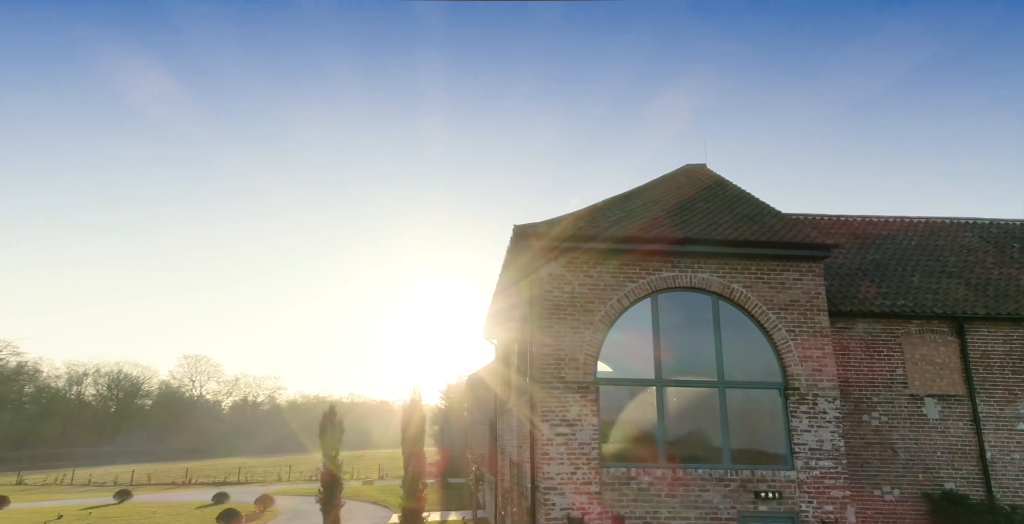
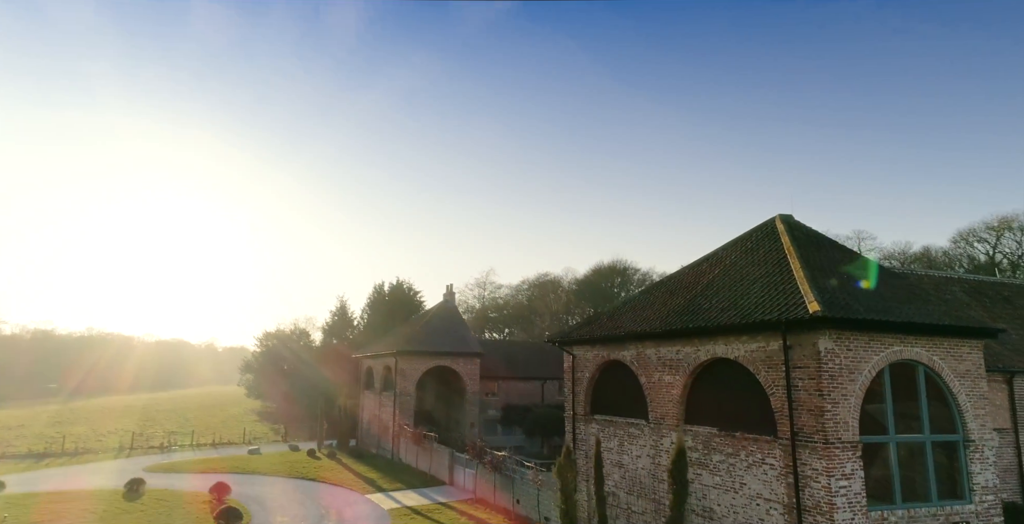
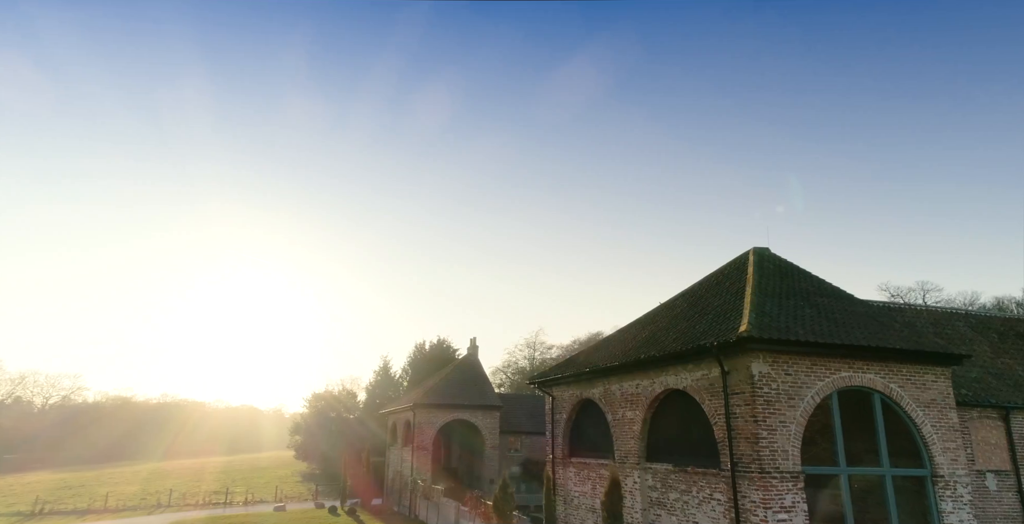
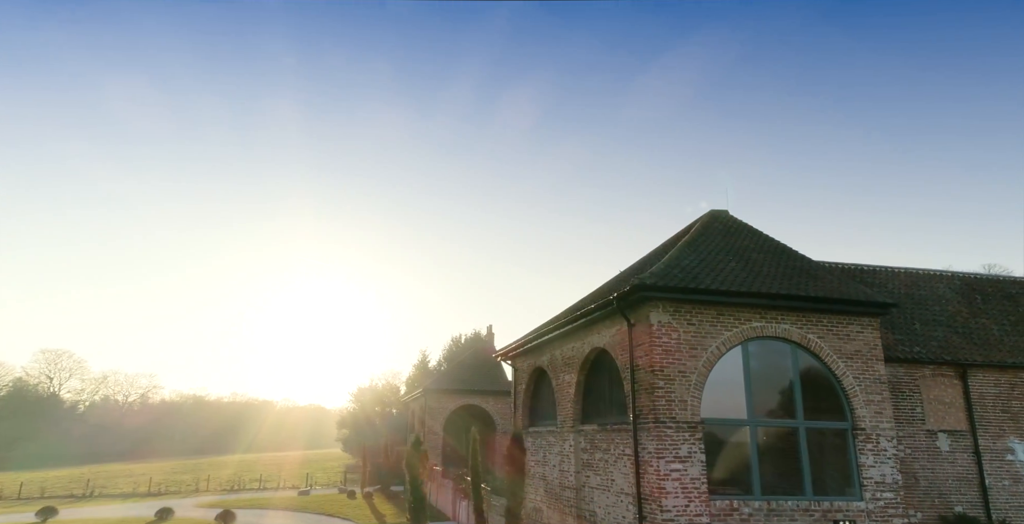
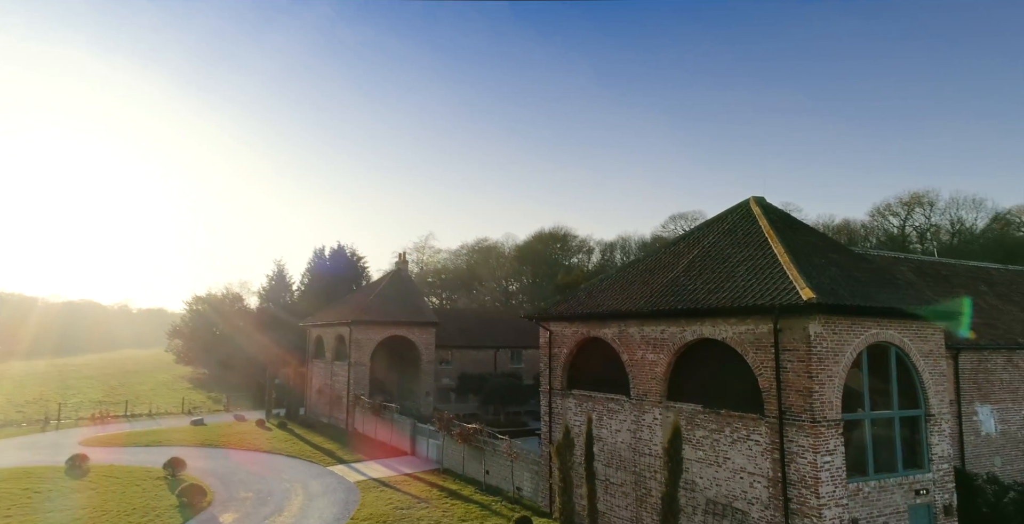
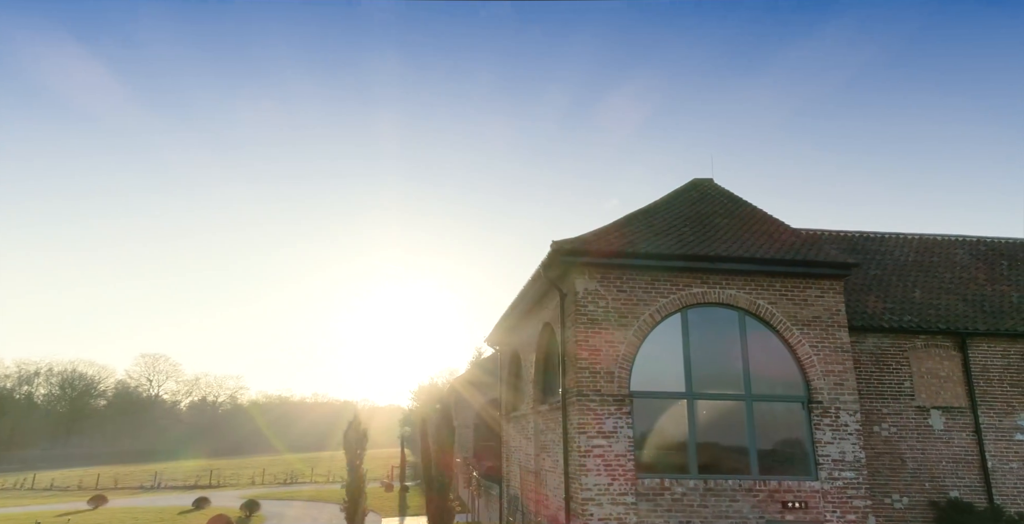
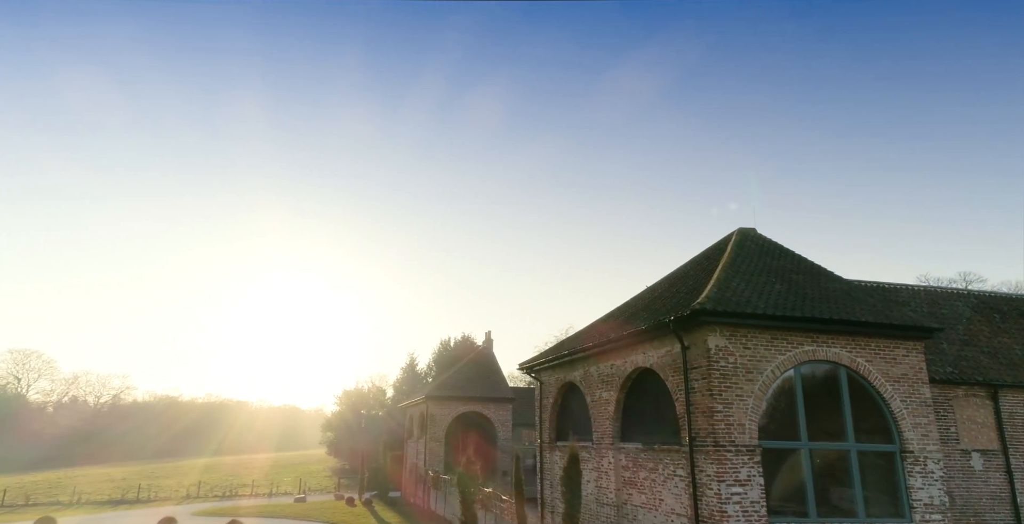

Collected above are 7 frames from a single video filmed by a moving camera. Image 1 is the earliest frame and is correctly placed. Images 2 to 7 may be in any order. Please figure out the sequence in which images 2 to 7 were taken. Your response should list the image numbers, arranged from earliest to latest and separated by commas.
6, 4, 7, 3, 2, 5
